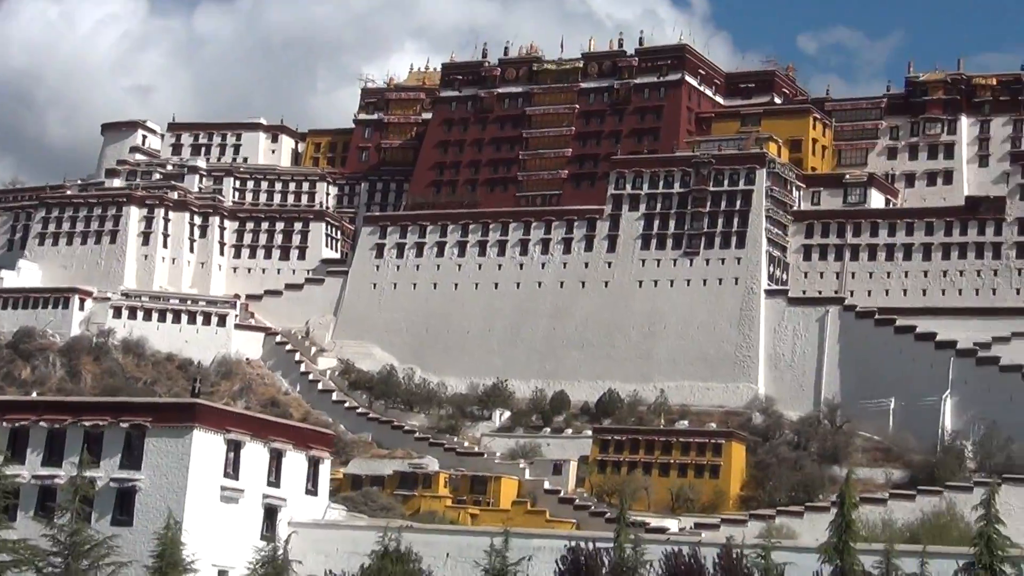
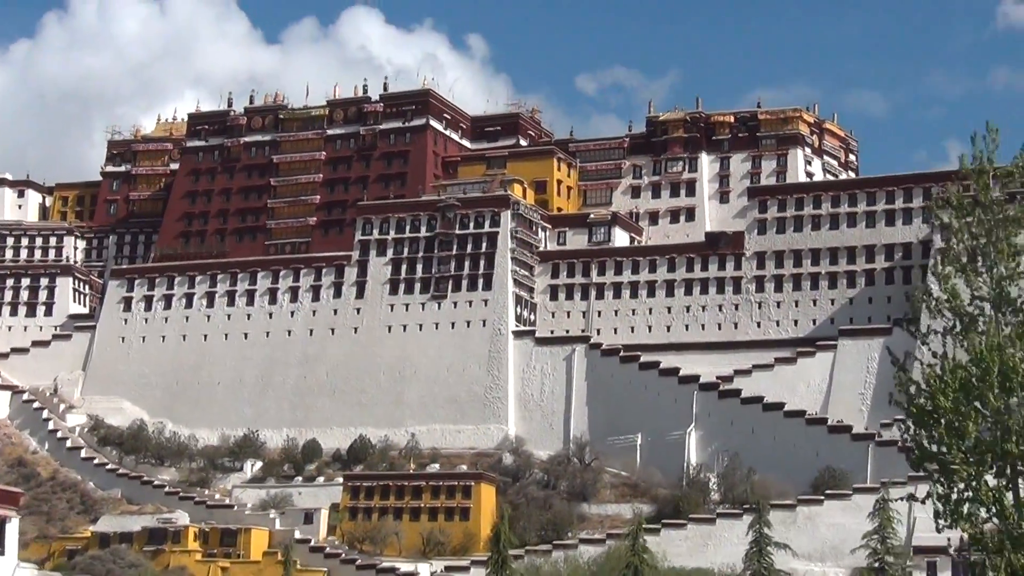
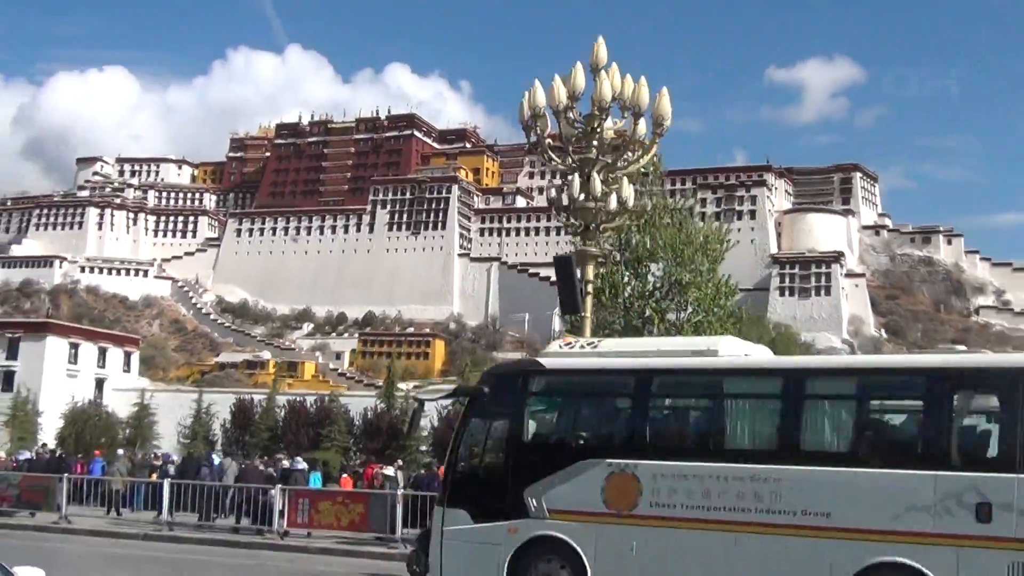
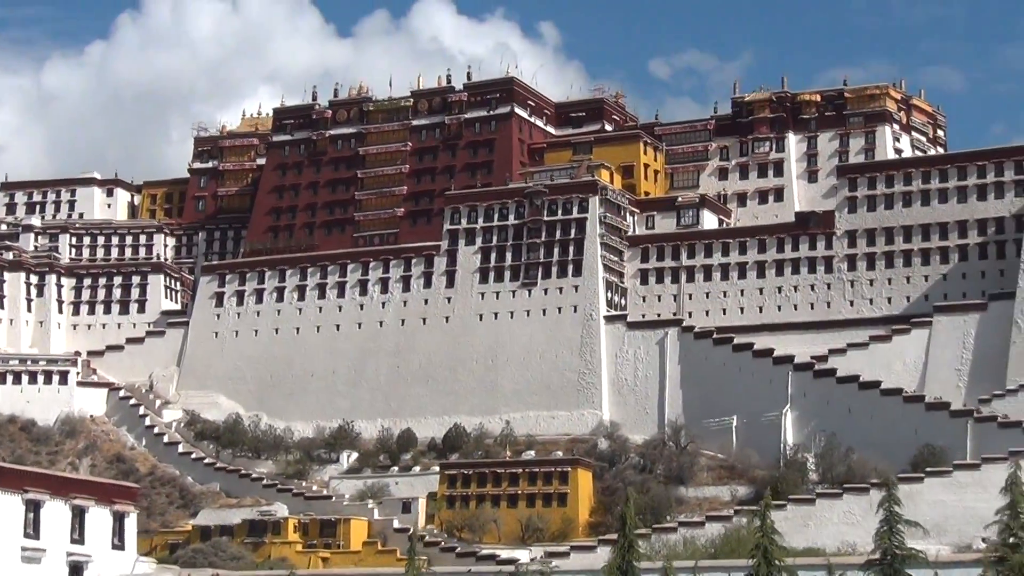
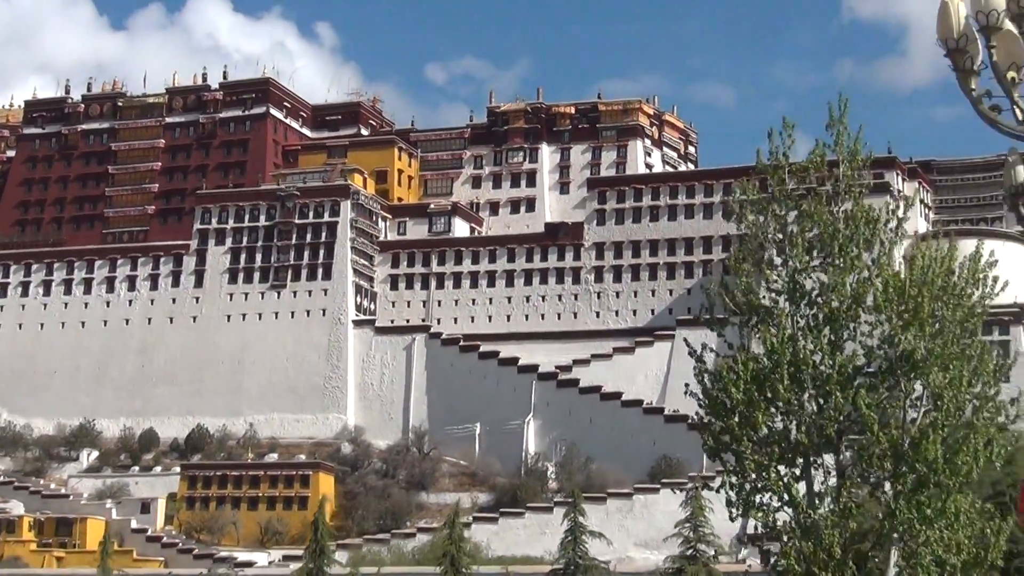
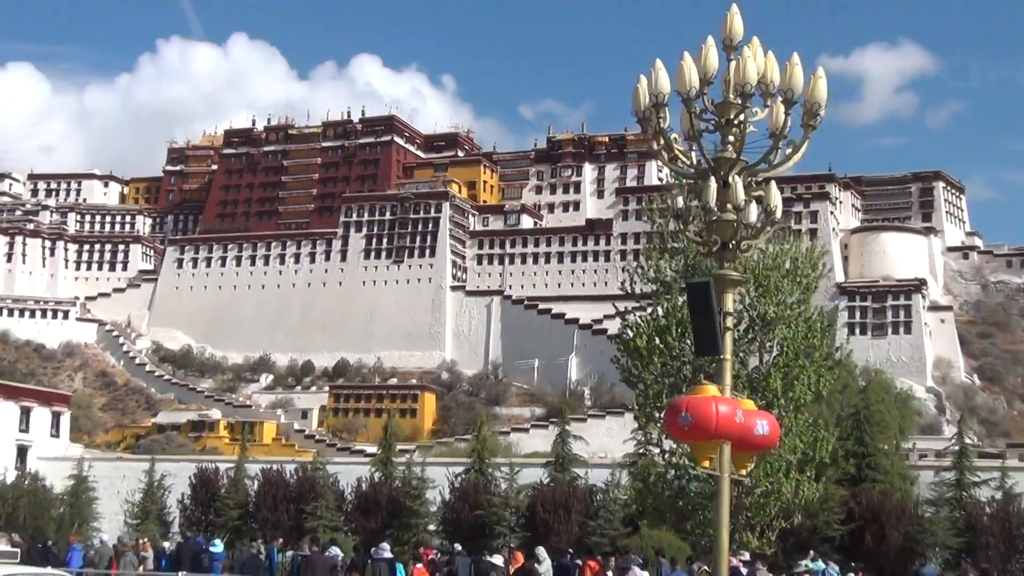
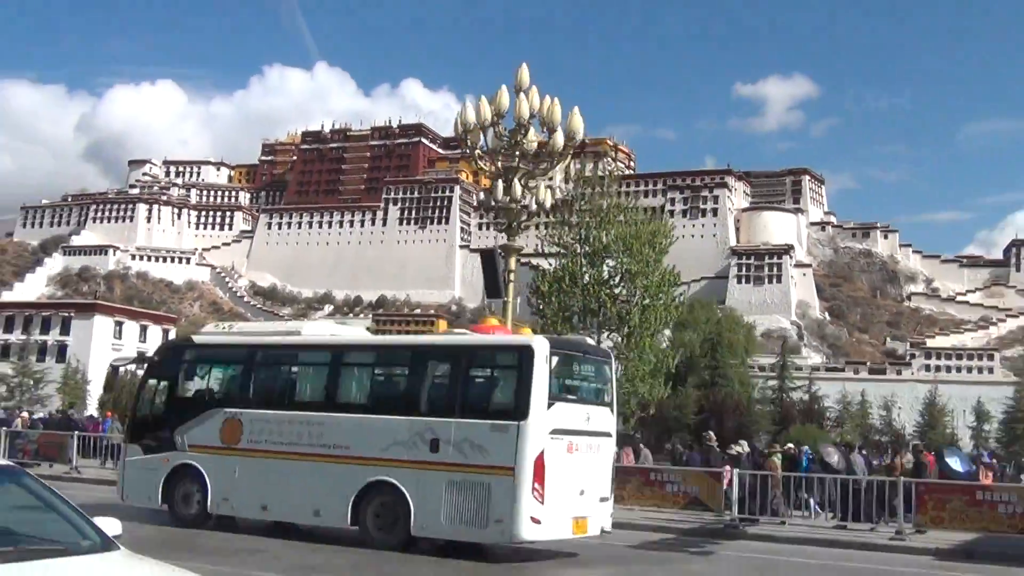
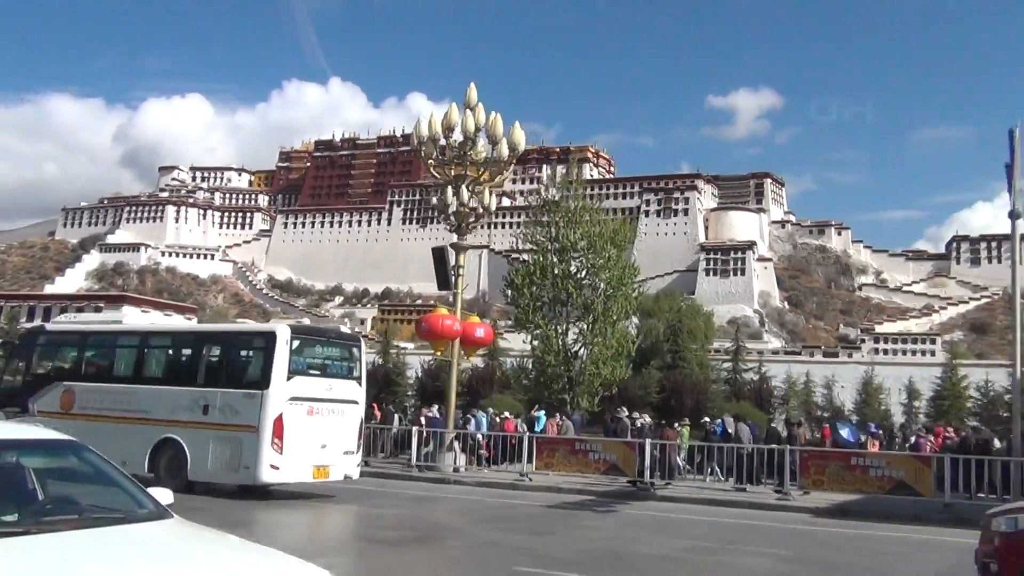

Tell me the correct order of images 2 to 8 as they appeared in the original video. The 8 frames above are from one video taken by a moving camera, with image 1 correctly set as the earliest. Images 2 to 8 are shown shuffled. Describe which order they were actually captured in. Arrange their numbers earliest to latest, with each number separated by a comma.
4, 2, 5, 6, 3, 7, 8
